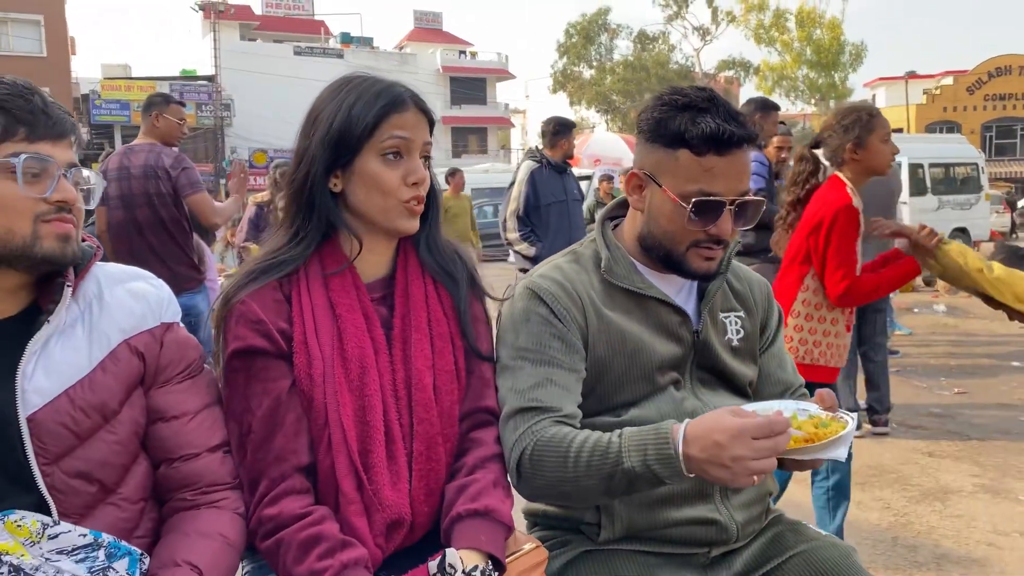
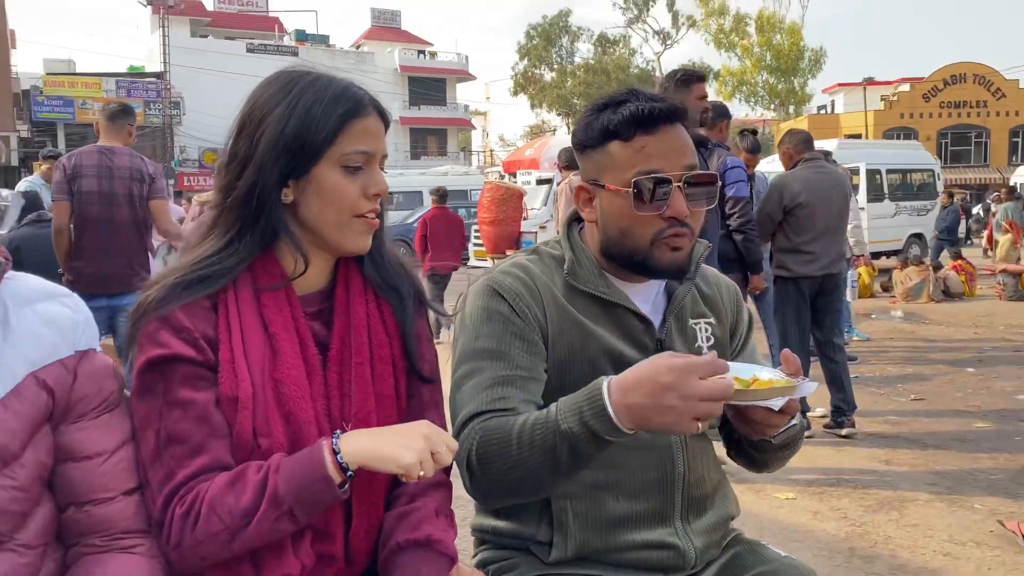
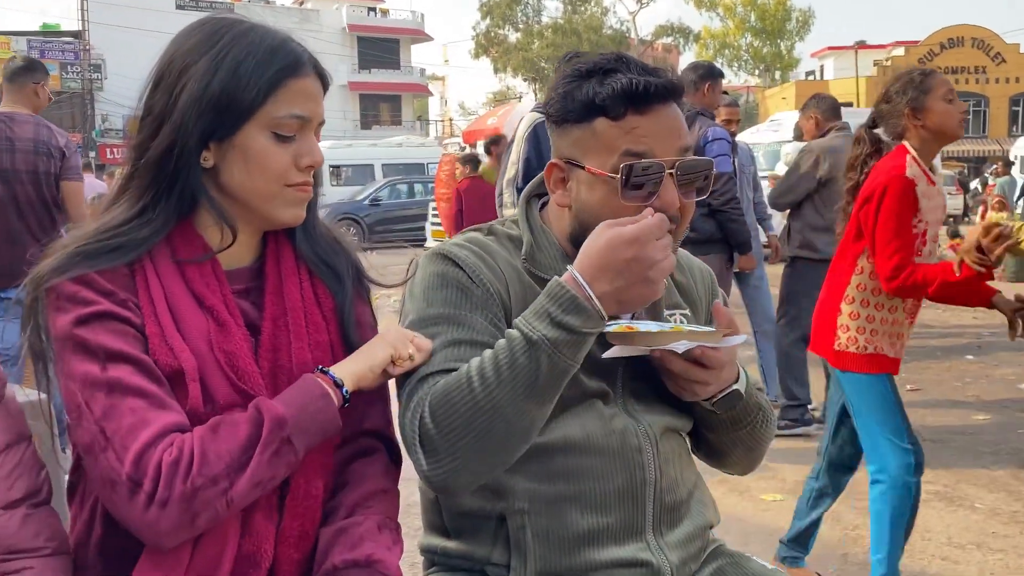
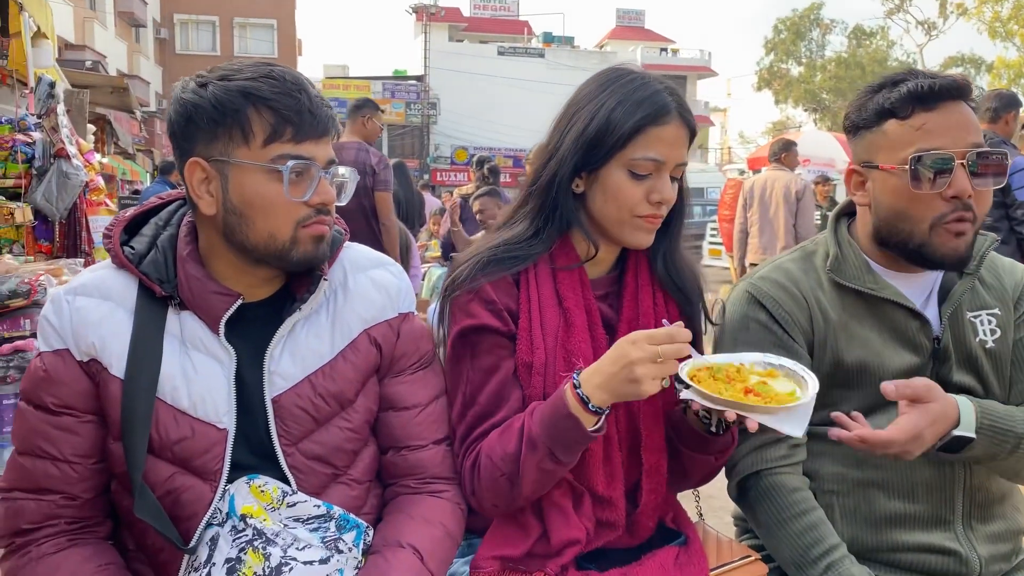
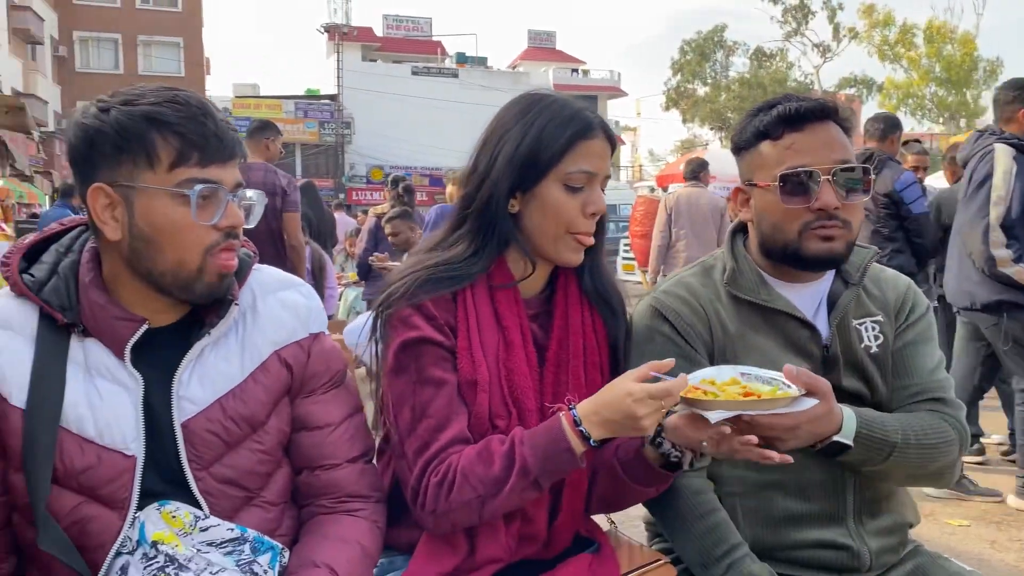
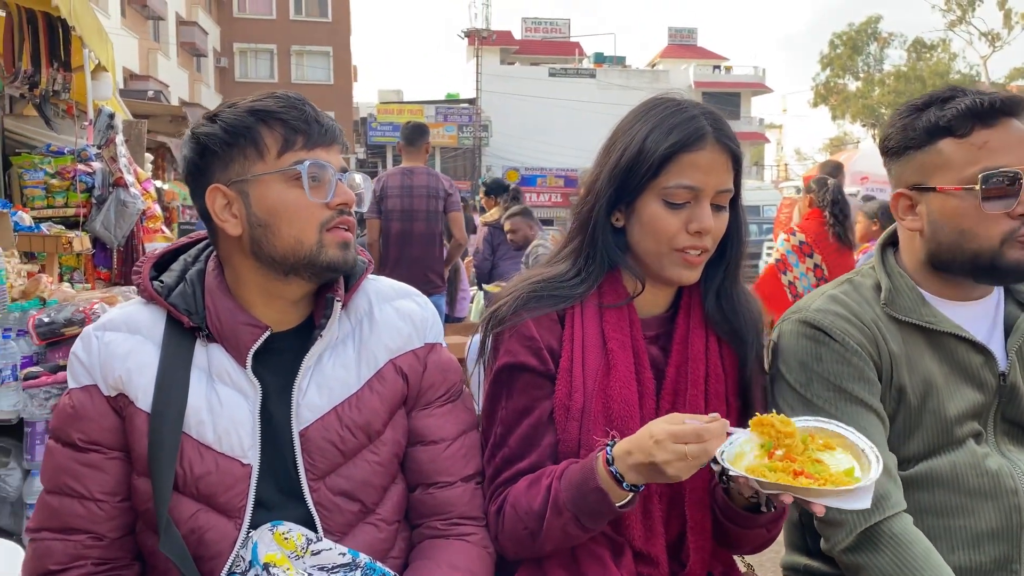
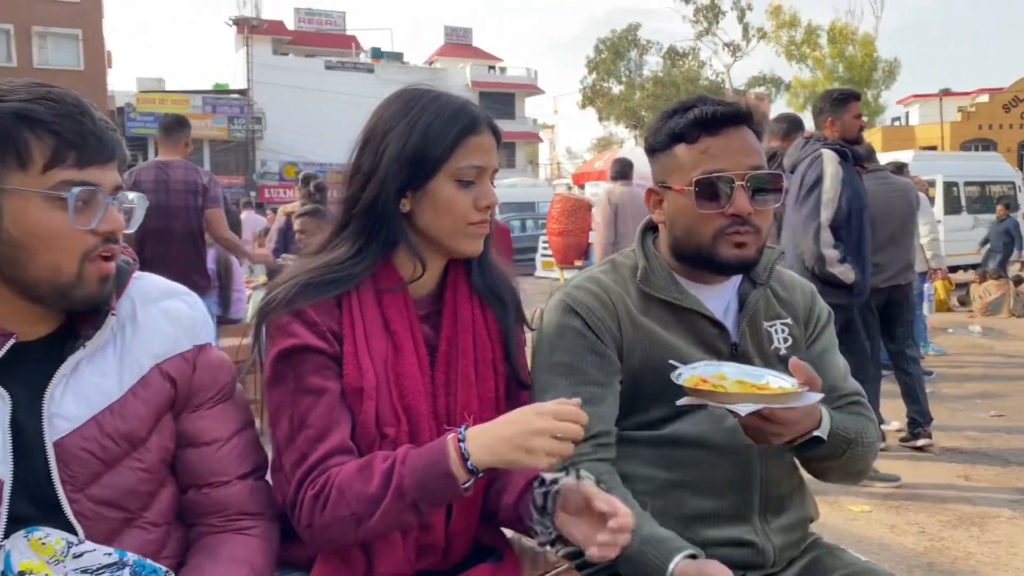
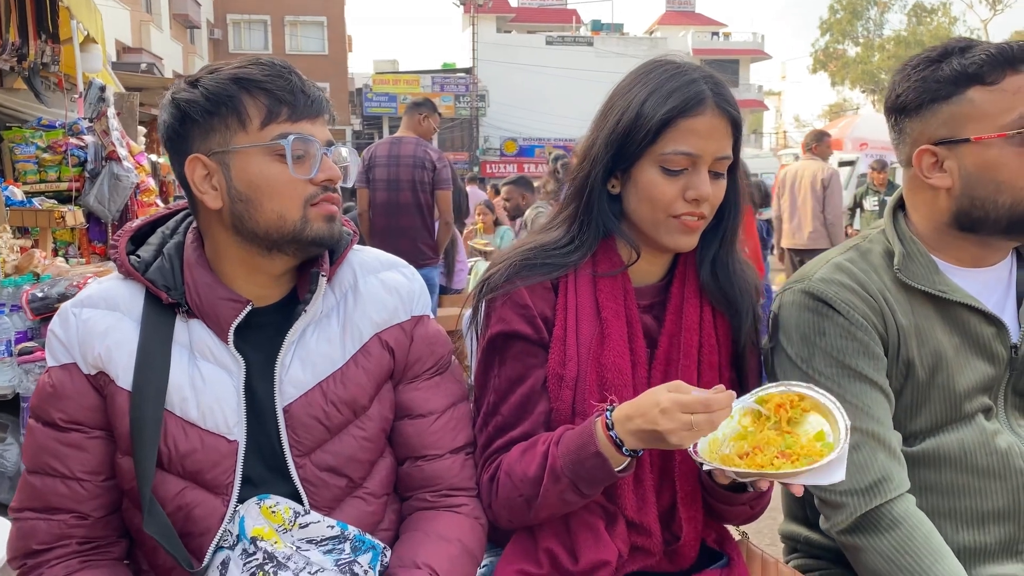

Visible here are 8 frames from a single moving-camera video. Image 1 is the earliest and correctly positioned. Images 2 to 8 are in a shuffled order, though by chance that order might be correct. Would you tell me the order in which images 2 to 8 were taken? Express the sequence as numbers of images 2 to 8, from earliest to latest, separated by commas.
3, 2, 7, 5, 4, 6, 8
